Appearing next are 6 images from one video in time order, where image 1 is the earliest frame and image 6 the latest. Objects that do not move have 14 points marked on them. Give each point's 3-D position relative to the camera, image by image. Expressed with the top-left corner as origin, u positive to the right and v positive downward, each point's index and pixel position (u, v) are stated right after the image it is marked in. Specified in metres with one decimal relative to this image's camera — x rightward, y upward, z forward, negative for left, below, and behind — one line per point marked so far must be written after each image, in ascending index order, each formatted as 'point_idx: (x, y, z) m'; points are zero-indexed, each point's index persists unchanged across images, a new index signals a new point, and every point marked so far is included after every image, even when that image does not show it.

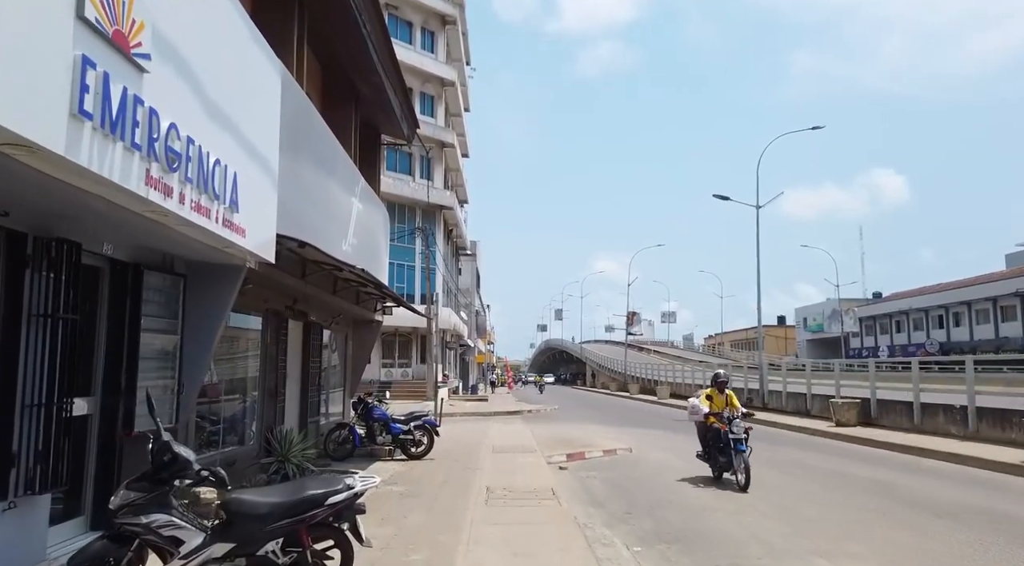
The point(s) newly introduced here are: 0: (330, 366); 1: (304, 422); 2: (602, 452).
0: (-3.9, -1.7, +14.4) m
1: (-3.6, -2.4, +11.9) m
2: (+1.9, -3.6, +14.5) m
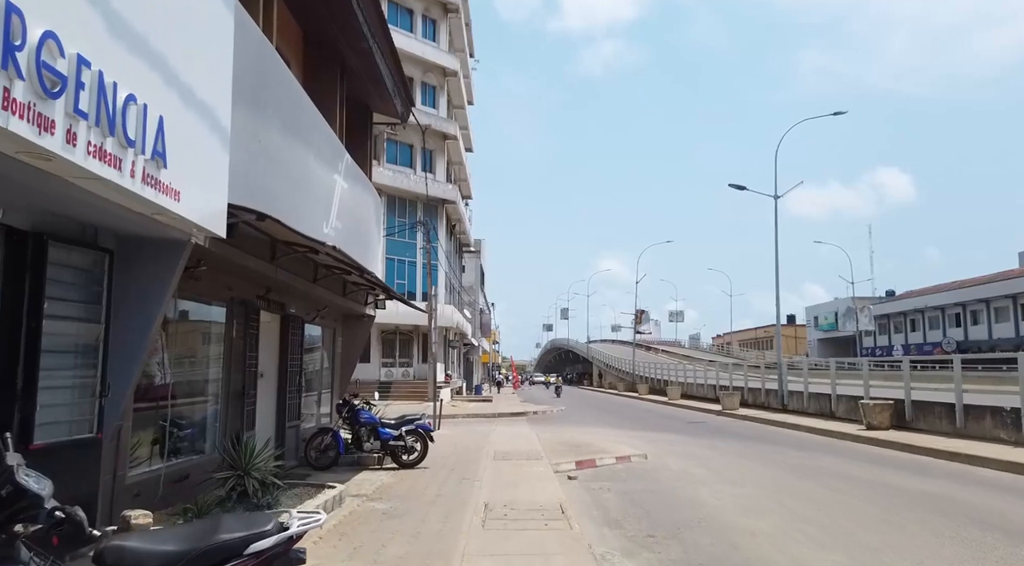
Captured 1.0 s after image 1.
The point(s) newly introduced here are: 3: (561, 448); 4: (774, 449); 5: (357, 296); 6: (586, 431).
0: (-3.8, -1.6, +13.1) m
1: (-3.6, -2.2, +10.6) m
2: (+2.0, -3.4, +13.2) m
3: (+1.1, -3.5, +14.3) m
4: (+5.7, -3.6, +14.9) m
5: (-3.2, -0.3, +13.9) m
6: (+2.2, -4.3, +19.8) m
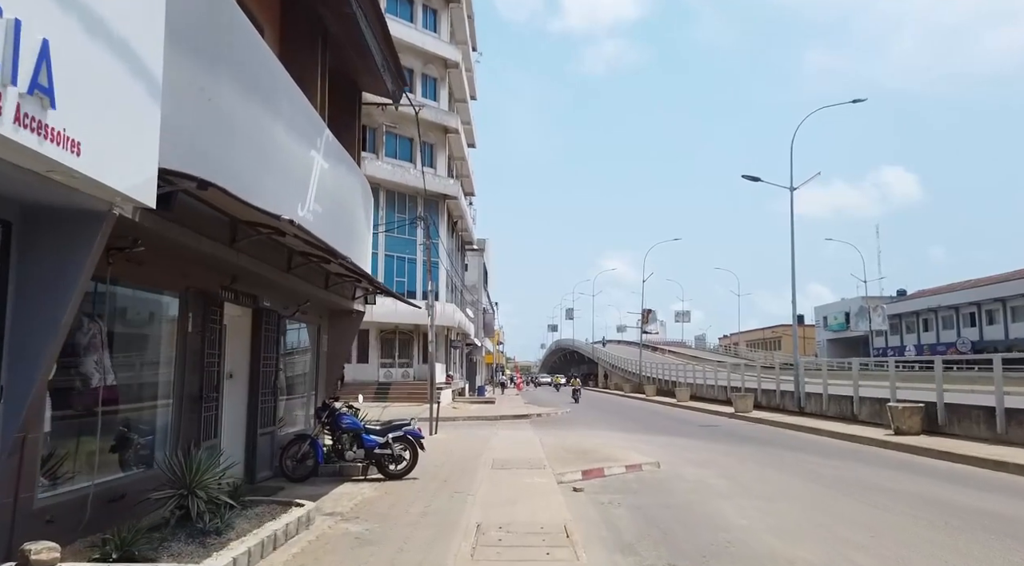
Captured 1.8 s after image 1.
0: (-3.8, -1.4, +12.0) m
1: (-3.6, -2.1, +9.5) m
2: (+2.0, -3.3, +12.0) m
3: (+1.1, -3.3, +13.2) m
4: (+5.7, -3.5, +13.7) m
5: (-3.2, -0.1, +12.7) m
6: (+2.2, -4.2, +18.6) m
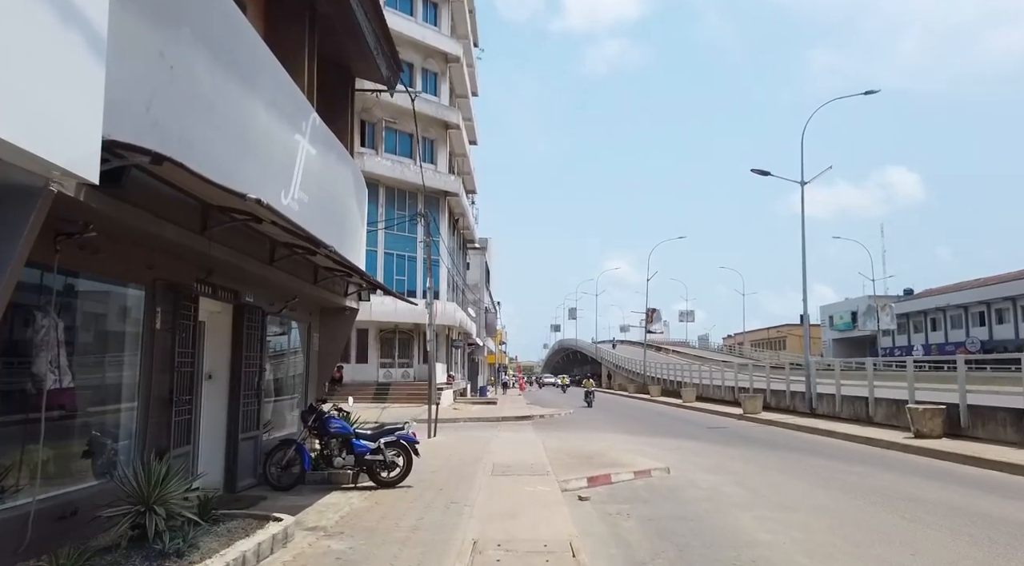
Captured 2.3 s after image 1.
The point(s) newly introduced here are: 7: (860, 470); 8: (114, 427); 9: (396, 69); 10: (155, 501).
0: (-3.8, -1.3, +11.4) m
1: (-3.6, -2.0, +8.8) m
2: (+2.0, -3.2, +11.3) m
3: (+1.1, -3.3, +12.5) m
4: (+5.8, -3.4, +13.0) m
5: (-3.2, 0.0, +12.1) m
6: (+2.2, -4.1, +17.9) m
7: (+6.1, -3.3, +11.9) m
8: (-3.7, -1.4, +6.4) m
9: (-2.2, +4.1, +13.1) m
10: (-2.8, -1.7, +5.4) m
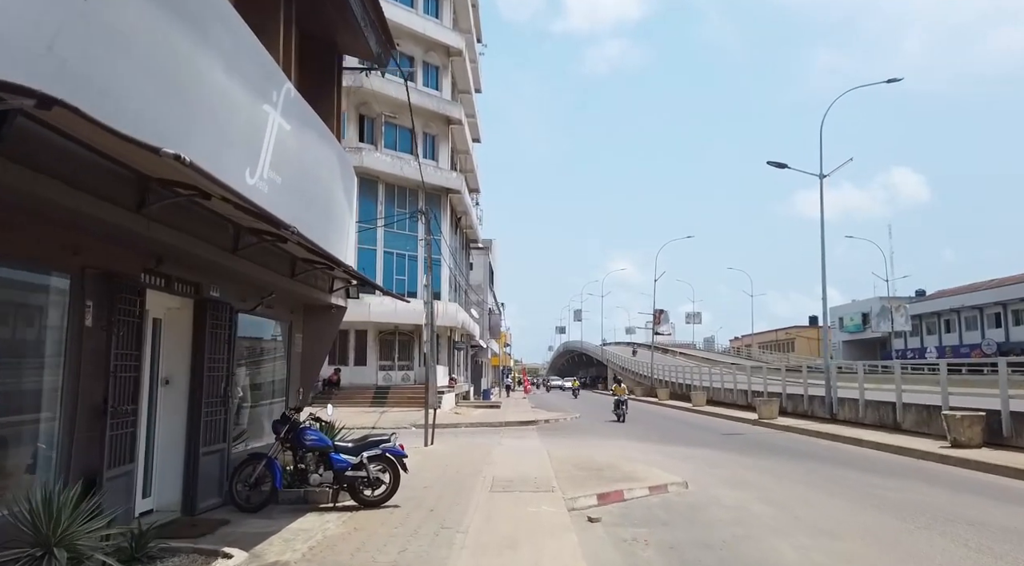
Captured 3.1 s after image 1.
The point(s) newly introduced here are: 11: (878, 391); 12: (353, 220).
0: (-3.8, -1.3, +10.3) m
1: (-3.6, -1.9, +7.7) m
2: (+2.0, -3.1, +10.2) m
3: (+1.1, -3.2, +11.3) m
4: (+5.8, -3.3, +11.8) m
5: (-3.1, 0.0, +11.0) m
6: (+2.3, -4.1, +16.8) m
7: (+6.1, -3.2, +10.8) m
8: (-3.8, -1.3, +5.3) m
9: (-2.2, +4.2, +12.0) m
10: (-2.9, -1.6, +4.3) m
11: (+10.4, -3.1, +19.3) m
12: (-2.9, +1.1, +12.2) m
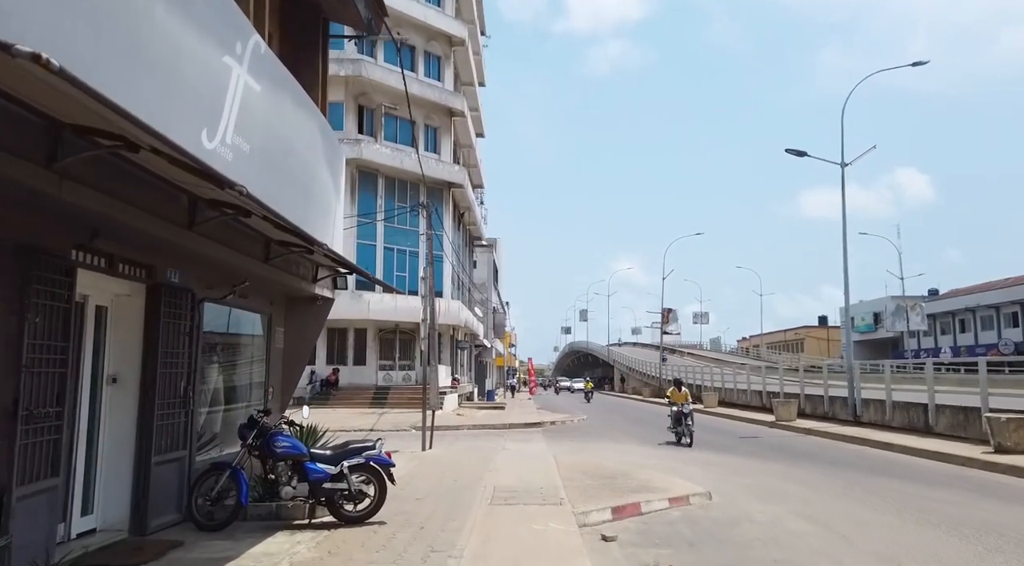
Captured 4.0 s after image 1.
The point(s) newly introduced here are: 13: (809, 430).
0: (-3.7, -1.1, +9.2) m
1: (-3.6, -1.8, +6.6) m
2: (+2.1, -2.9, +9.1) m
3: (+1.2, -3.0, +10.2) m
4: (+5.9, -3.2, +10.6) m
5: (-3.1, +0.2, +9.9) m
6: (+2.4, -3.9, +15.7) m
7: (+6.2, -3.0, +9.6) m
8: (-3.7, -1.1, +4.2) m
9: (-2.1, +4.4, +10.9) m
10: (-2.9, -1.4, +3.2) m
11: (+10.5, -2.9, +18.1) m
12: (-2.8, +1.3, +11.1) m
13: (+8.6, -4.3, +19.6) m
